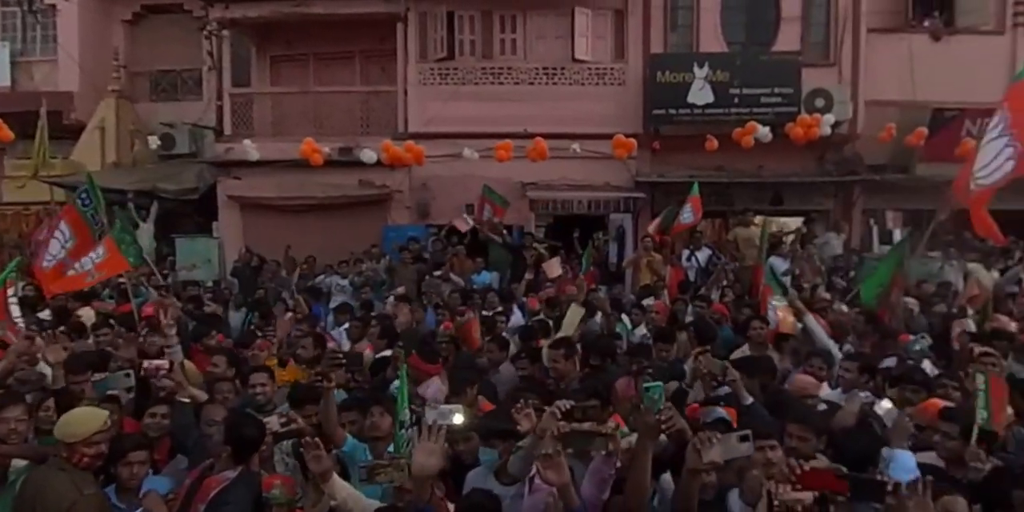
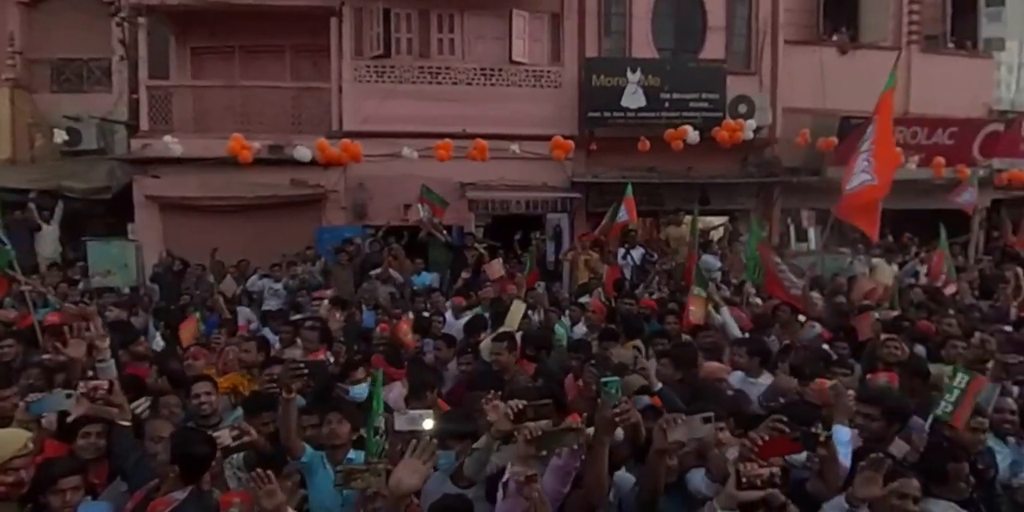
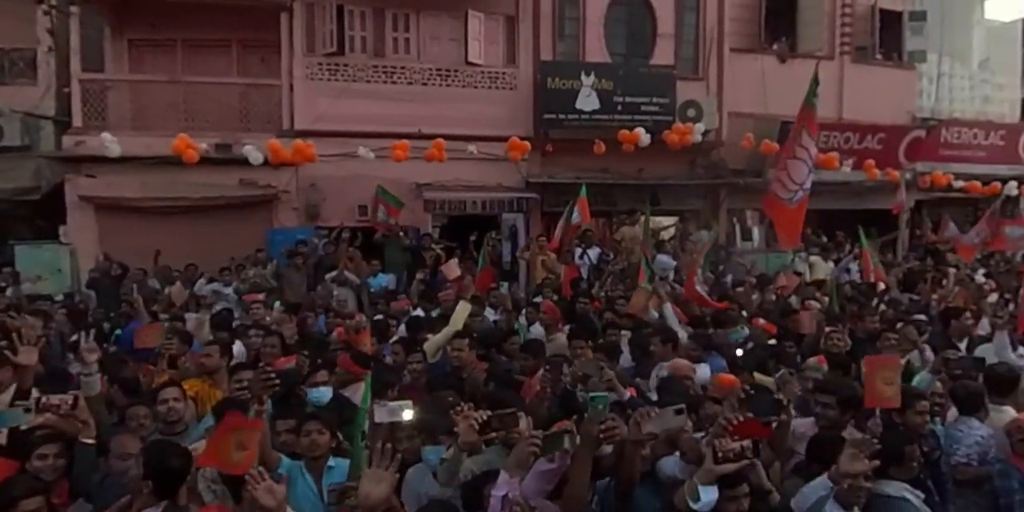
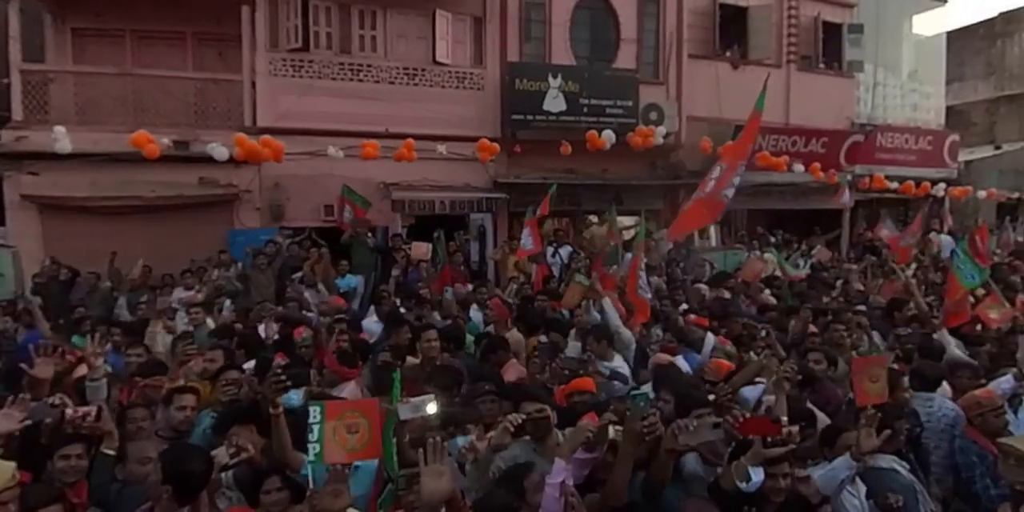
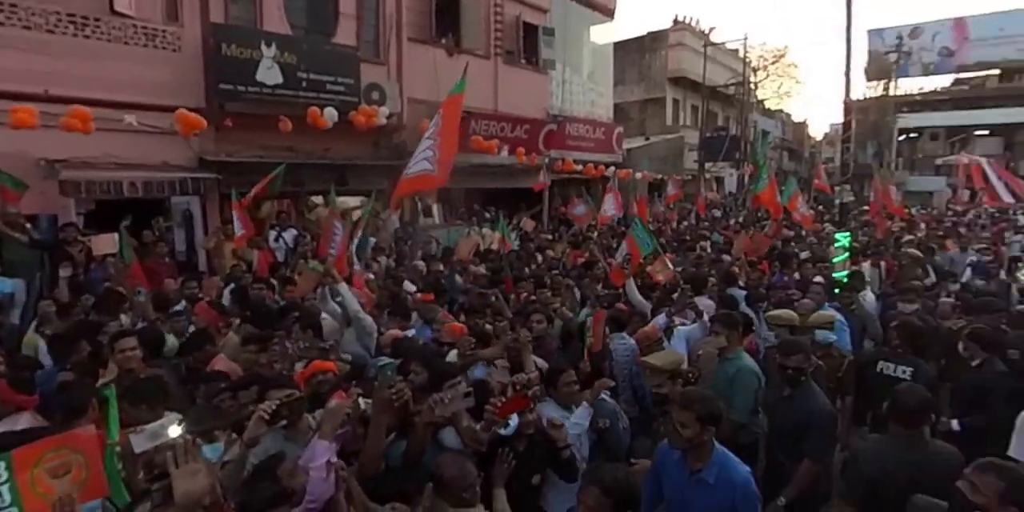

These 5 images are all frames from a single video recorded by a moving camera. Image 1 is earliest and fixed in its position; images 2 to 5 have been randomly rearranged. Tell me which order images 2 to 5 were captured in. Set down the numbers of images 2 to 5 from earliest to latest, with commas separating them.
2, 3, 4, 5
